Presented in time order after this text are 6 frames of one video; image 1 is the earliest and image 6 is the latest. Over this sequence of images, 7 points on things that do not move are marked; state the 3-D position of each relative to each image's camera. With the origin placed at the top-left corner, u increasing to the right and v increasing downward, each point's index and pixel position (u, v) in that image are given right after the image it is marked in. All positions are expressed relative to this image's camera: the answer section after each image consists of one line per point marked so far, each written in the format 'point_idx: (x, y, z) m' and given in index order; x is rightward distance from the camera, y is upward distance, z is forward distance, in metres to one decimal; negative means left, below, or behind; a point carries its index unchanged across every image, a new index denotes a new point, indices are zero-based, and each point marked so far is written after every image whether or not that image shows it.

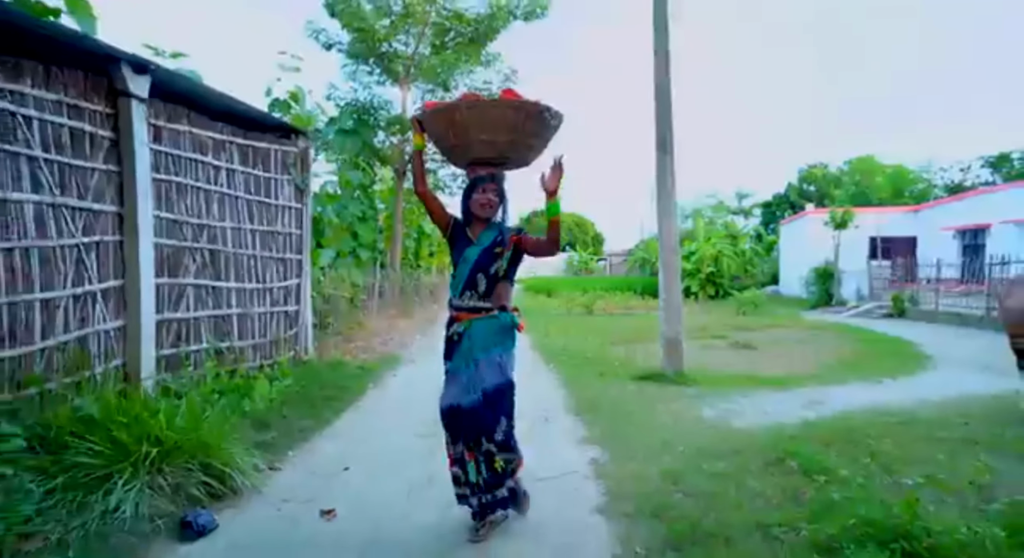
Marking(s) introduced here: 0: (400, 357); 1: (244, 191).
0: (-1.8, -1.3, +8.6) m
1: (-2.7, +0.9, +5.3) m
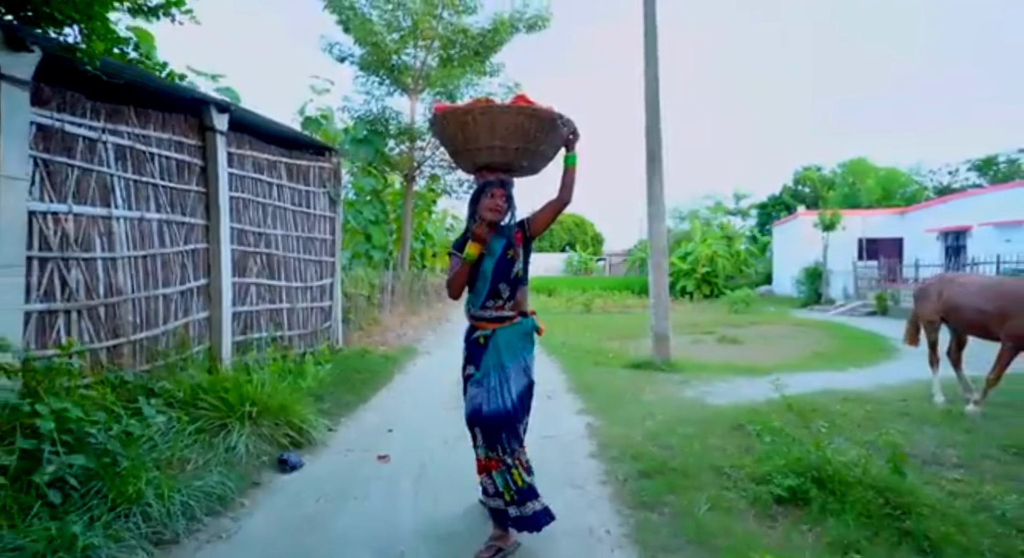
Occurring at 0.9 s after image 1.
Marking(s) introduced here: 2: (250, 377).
0: (-1.7, -1.2, +9.6) m
1: (-2.6, +0.9, +6.3) m
2: (-2.2, -0.8, +4.5) m
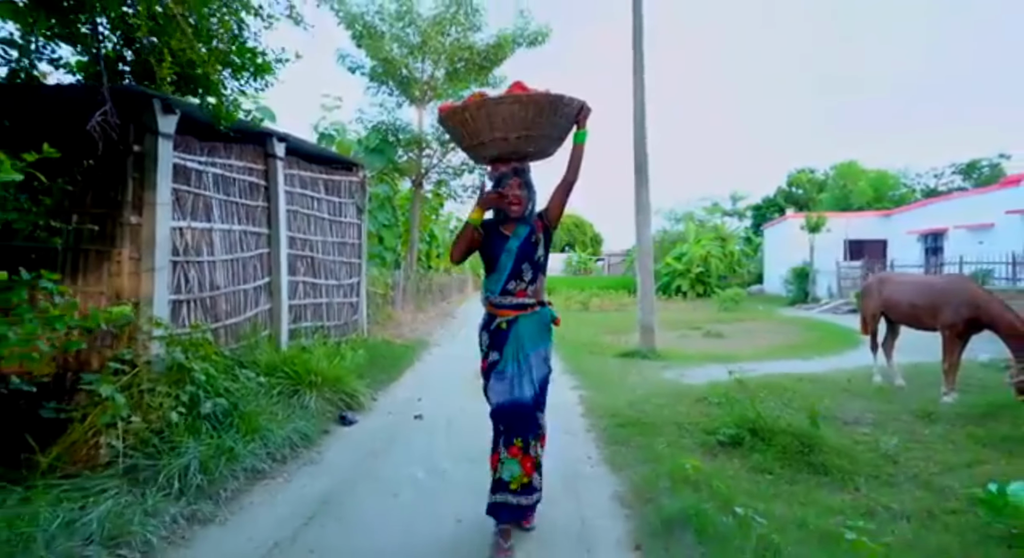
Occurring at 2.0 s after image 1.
0: (-1.7, -1.2, +10.7) m
1: (-2.5, +0.9, +7.4) m
2: (-2.1, -0.8, +5.6) m
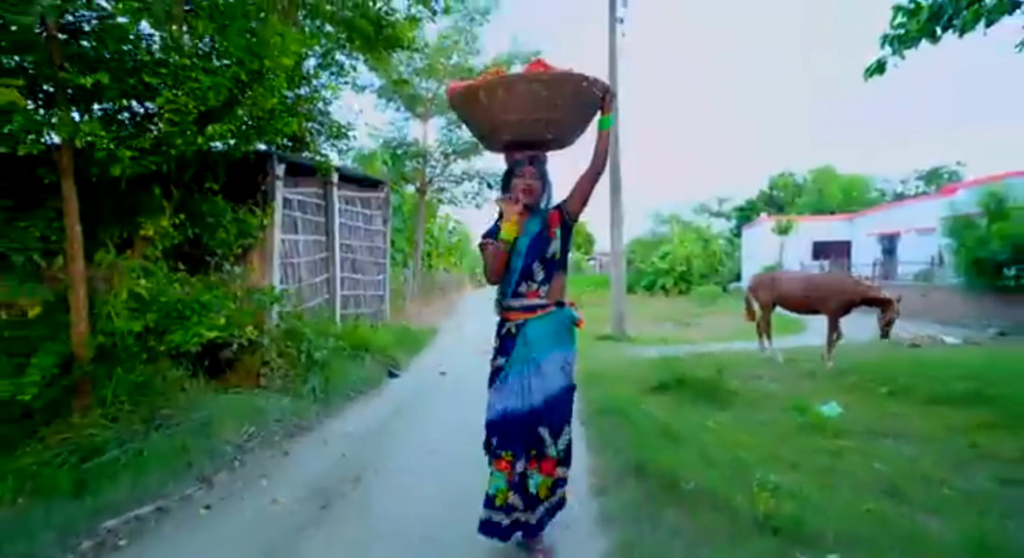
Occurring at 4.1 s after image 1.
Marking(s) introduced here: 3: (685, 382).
0: (-1.8, -1.2, +12.6) m
1: (-2.6, +1.0, +9.3) m
2: (-2.2, -0.8, +7.5) m
3: (+2.1, -1.2, +6.2) m
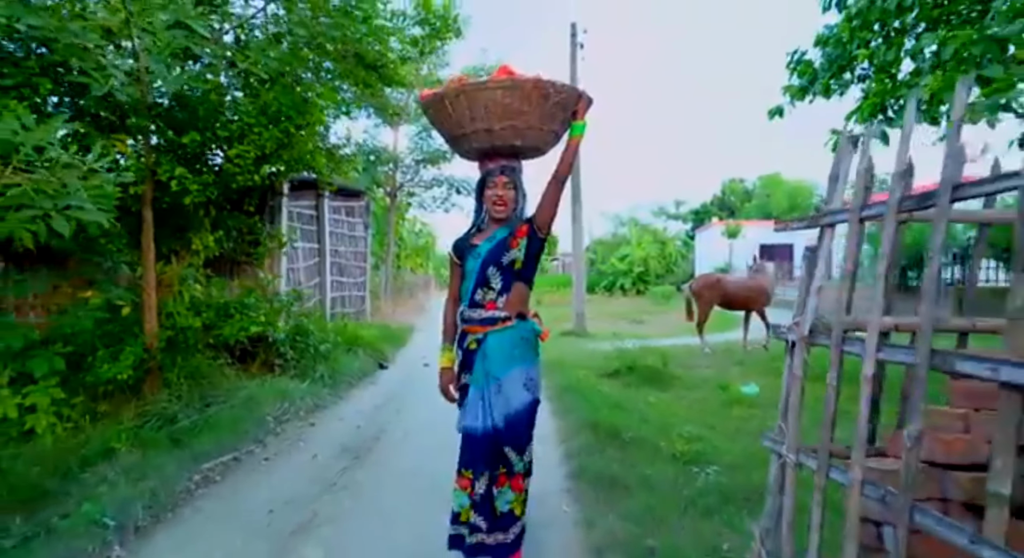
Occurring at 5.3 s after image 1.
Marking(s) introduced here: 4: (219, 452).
0: (-2.5, -1.2, +13.5) m
1: (-3.1, +0.9, +10.1) m
2: (-2.6, -0.8, +8.4) m
3: (+1.7, -1.3, +7.4) m
4: (-2.0, -1.2, +3.6) m
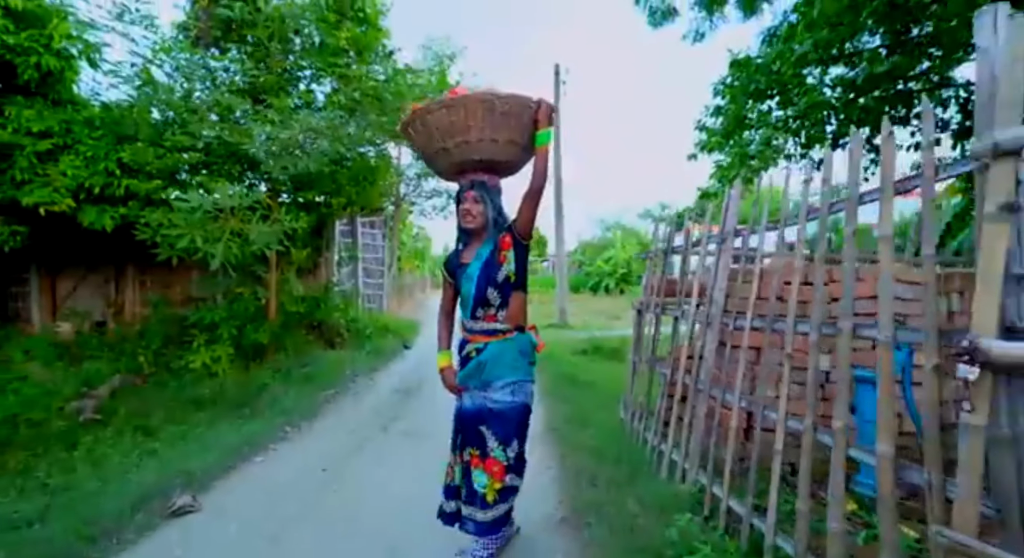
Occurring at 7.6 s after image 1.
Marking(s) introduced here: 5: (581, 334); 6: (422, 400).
0: (-2.8, -1.2, +15.6) m
1: (-3.3, +0.9, +12.3) m
2: (-2.7, -0.8, +10.5) m
3: (+1.6, -1.3, +9.6) m
4: (-2.0, -1.2, +5.8) m
5: (+1.7, -1.4, +13.0) m
6: (-1.0, -1.4, +6.0) m
